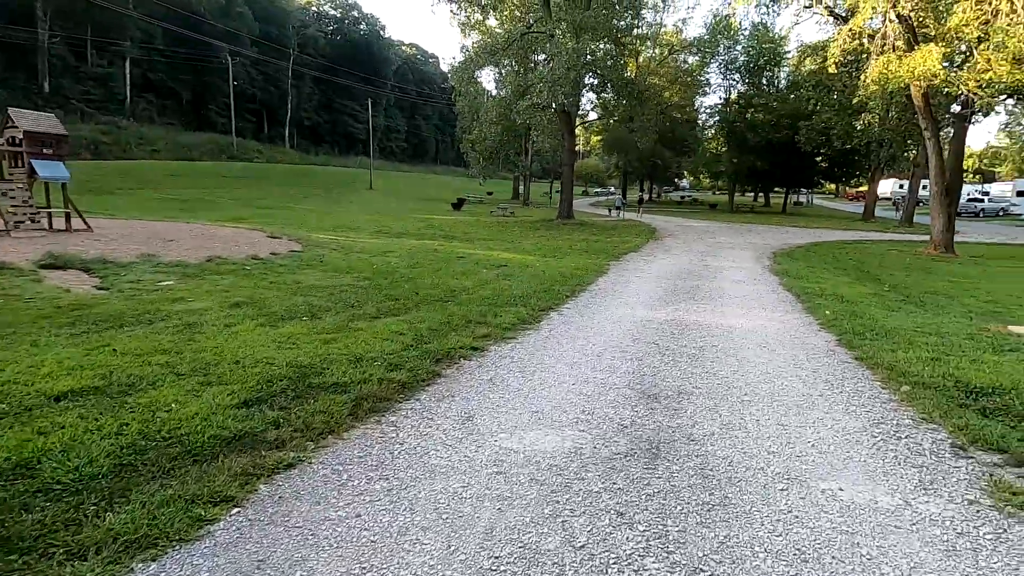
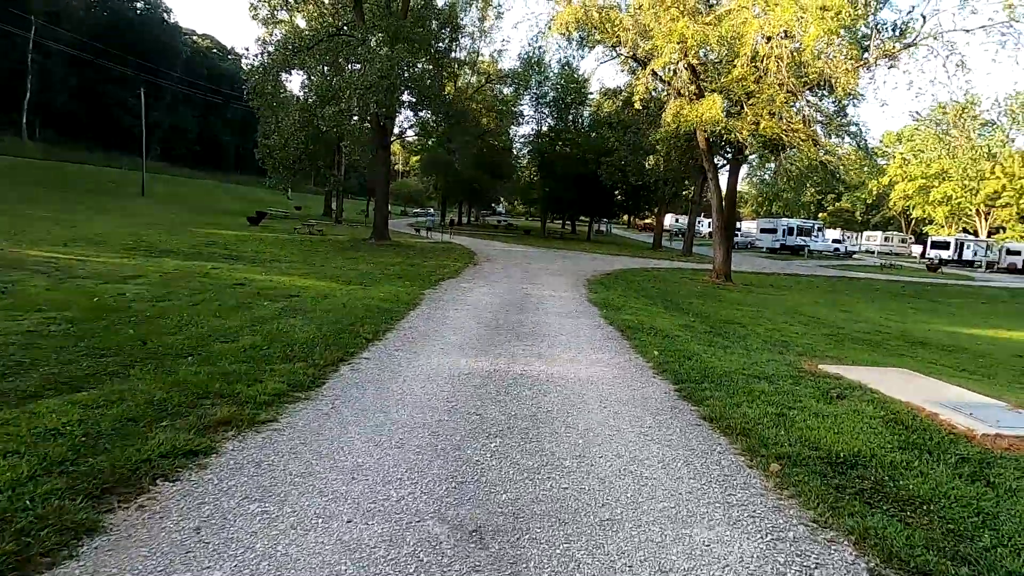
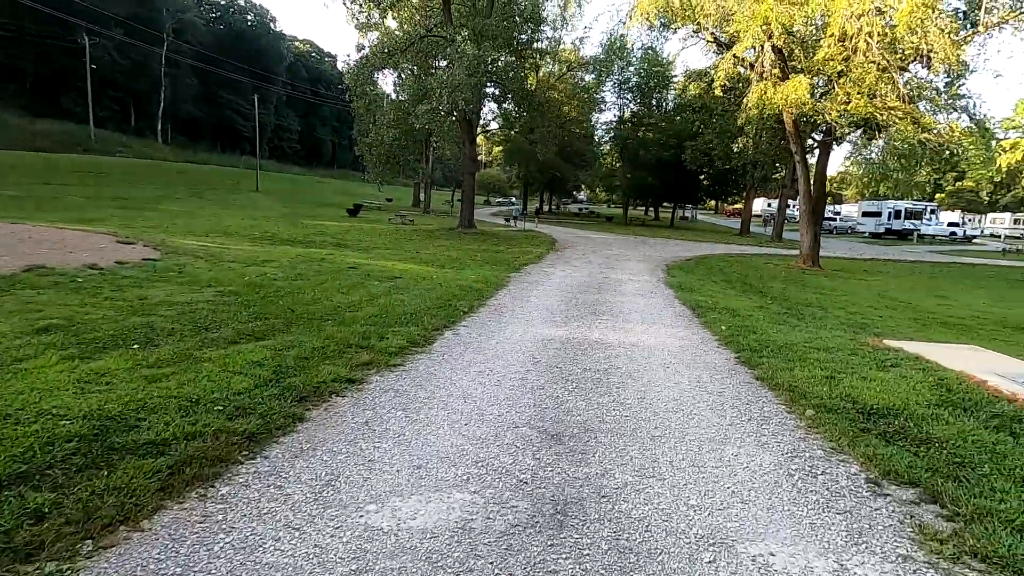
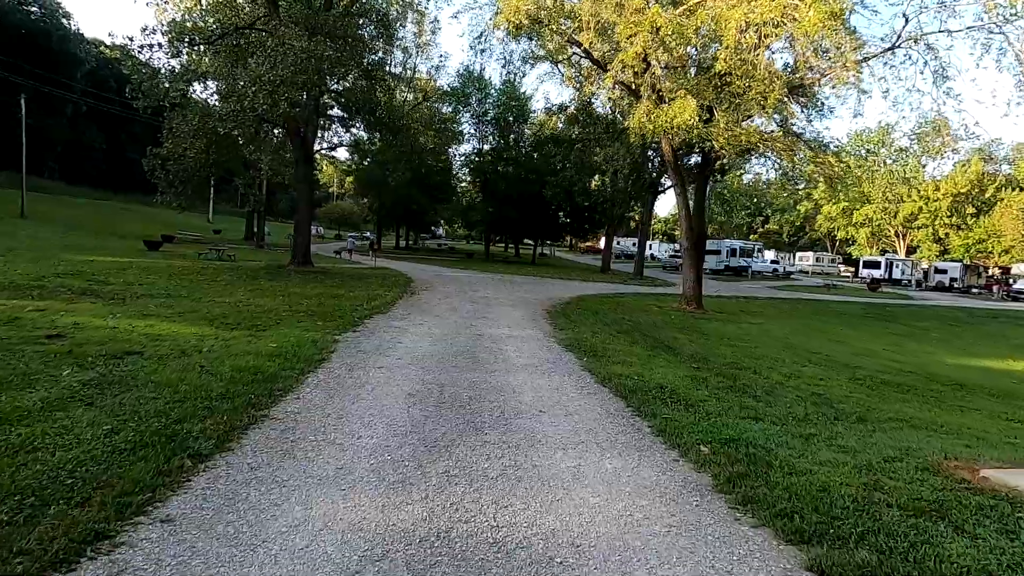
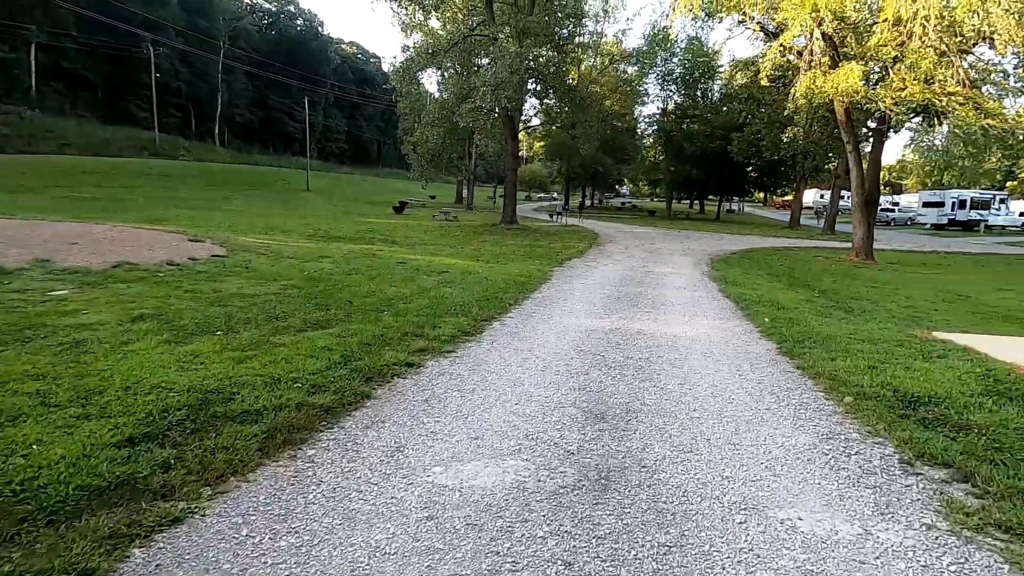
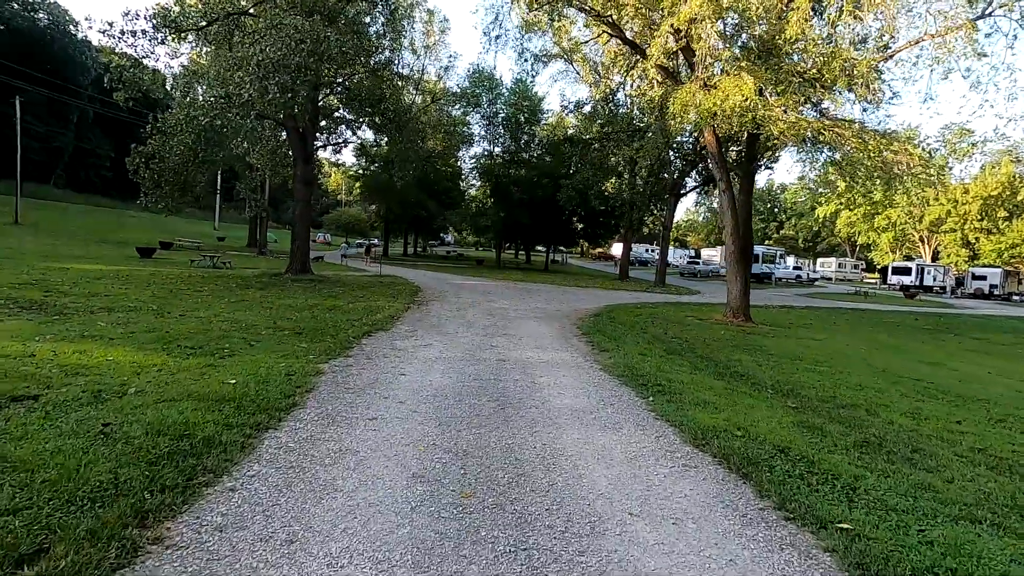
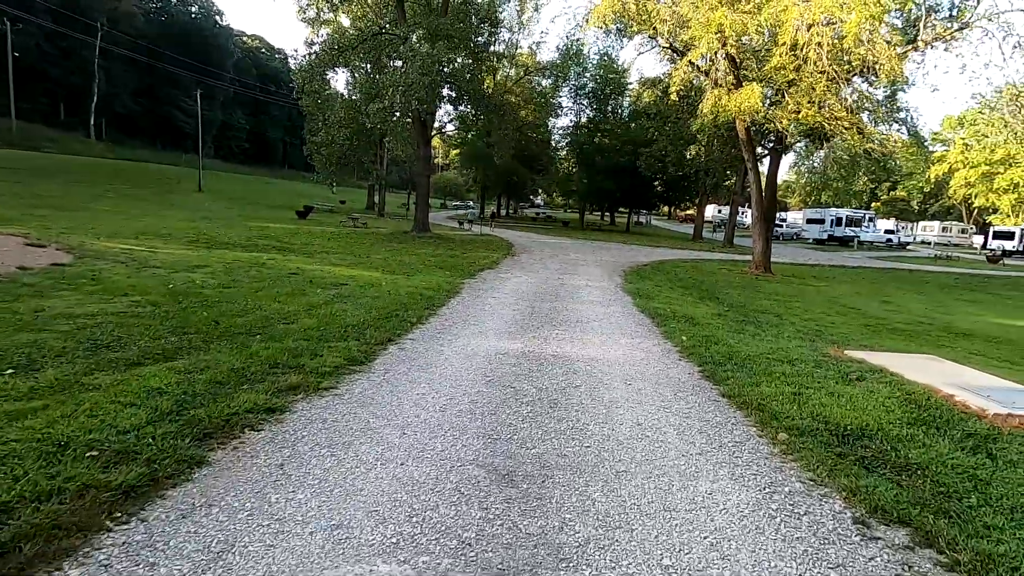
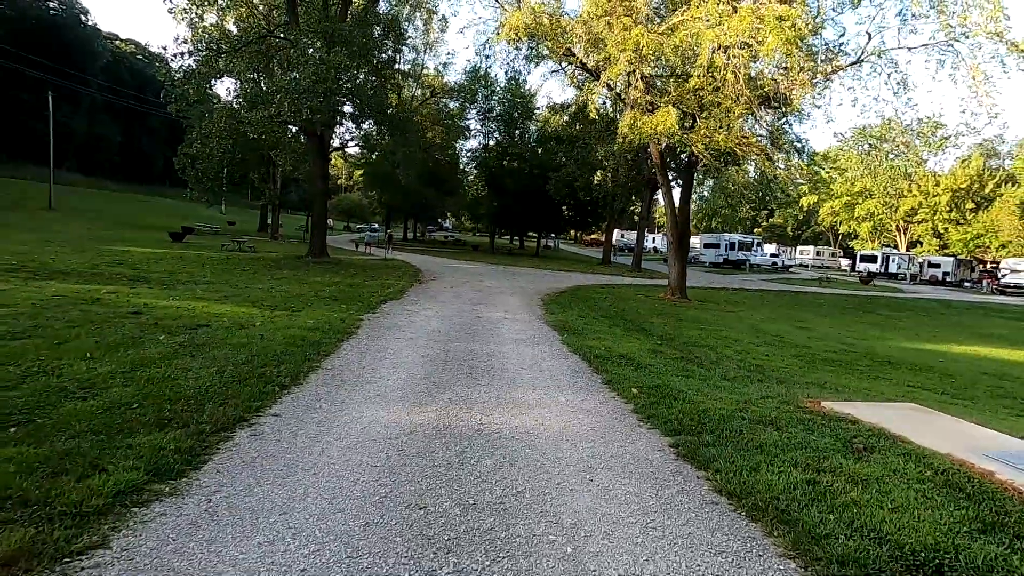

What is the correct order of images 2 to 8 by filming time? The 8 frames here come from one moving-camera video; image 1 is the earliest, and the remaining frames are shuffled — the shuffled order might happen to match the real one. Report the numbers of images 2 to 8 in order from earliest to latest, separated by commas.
5, 3, 7, 2, 8, 4, 6
